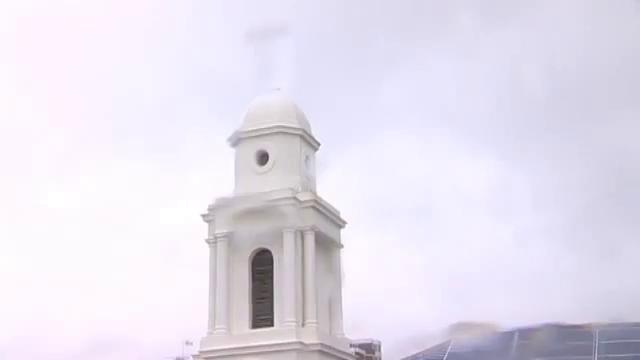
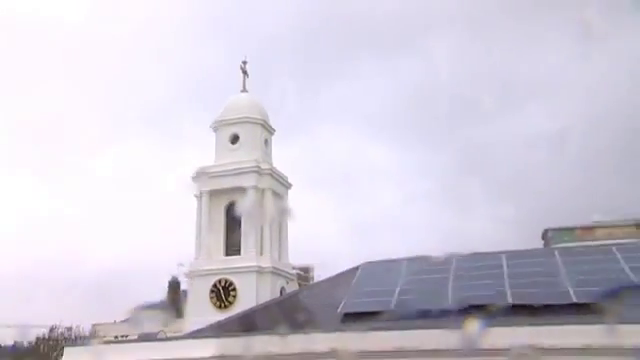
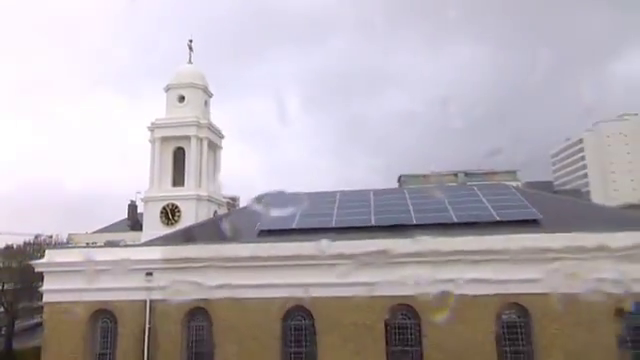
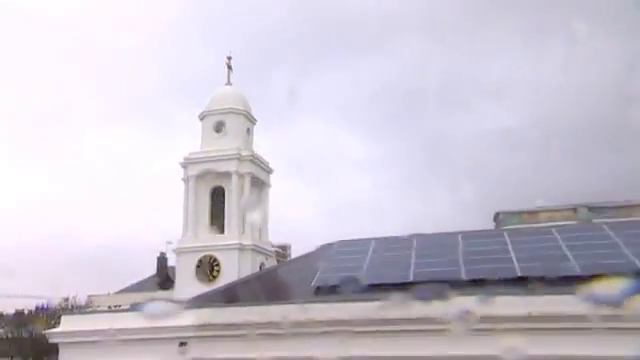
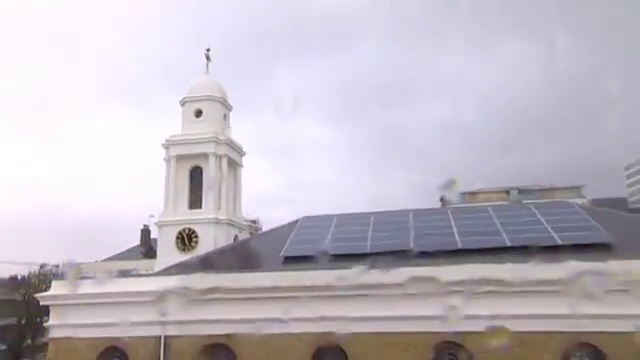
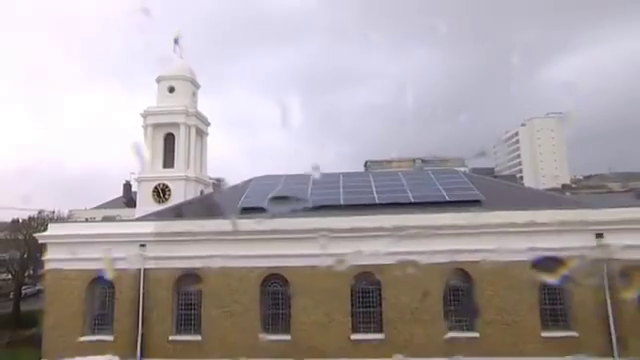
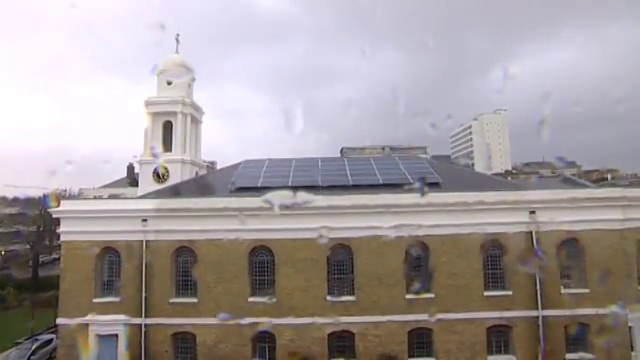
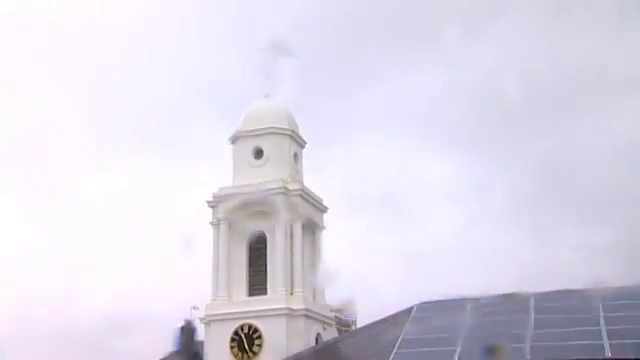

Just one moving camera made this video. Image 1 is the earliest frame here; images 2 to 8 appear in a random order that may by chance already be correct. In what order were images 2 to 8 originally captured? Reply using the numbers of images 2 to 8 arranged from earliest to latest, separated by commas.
8, 2, 4, 5, 3, 6, 7
